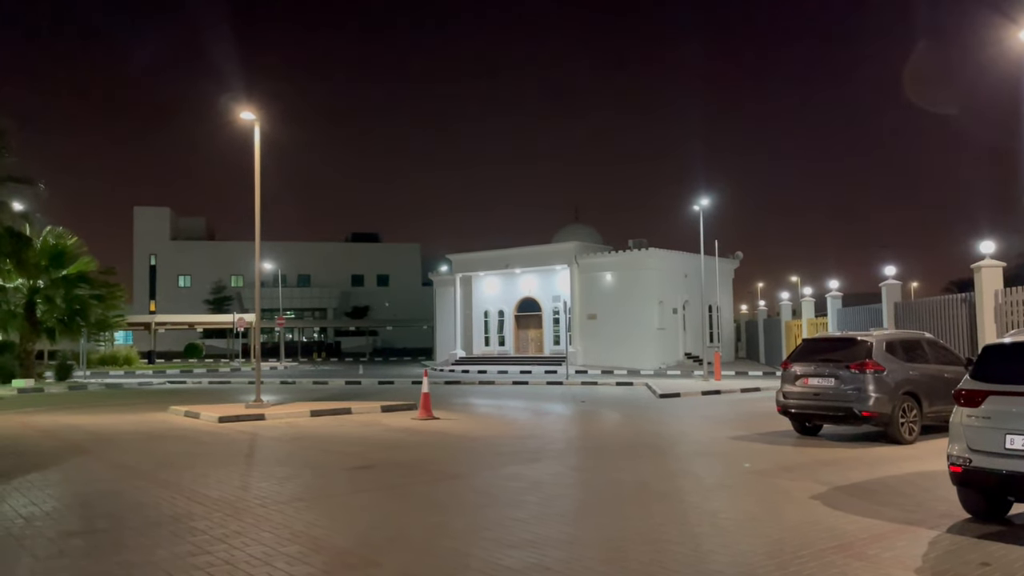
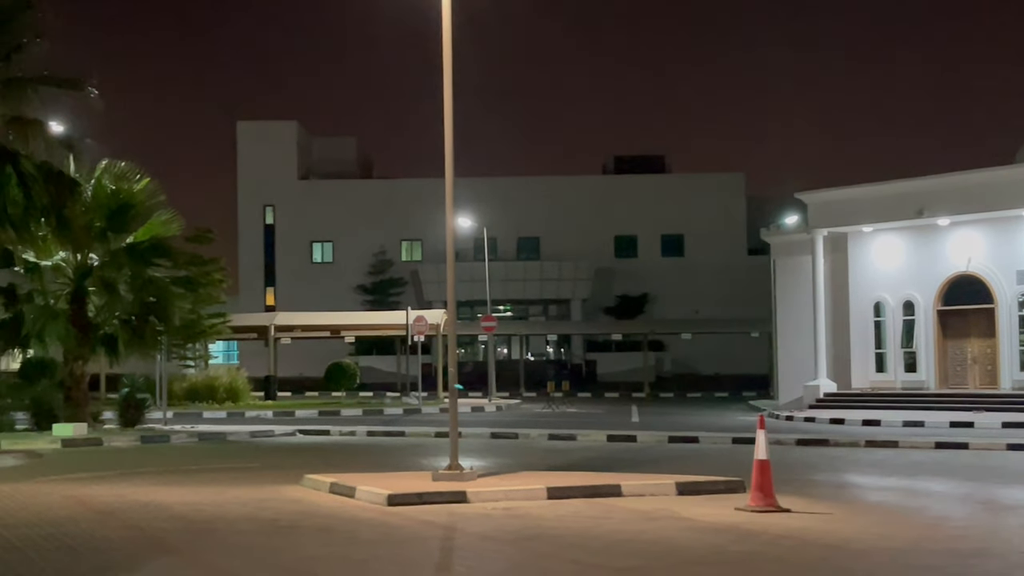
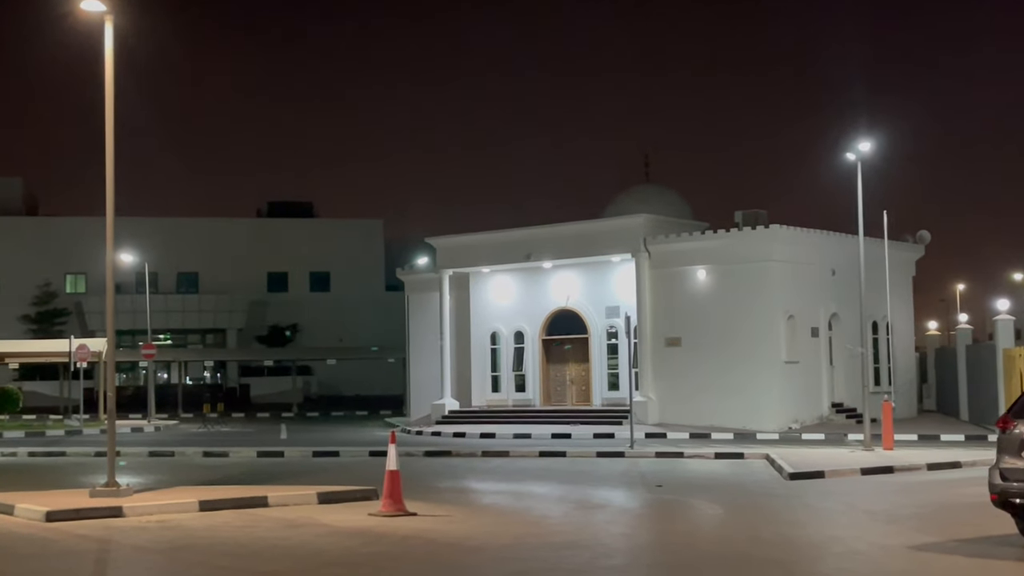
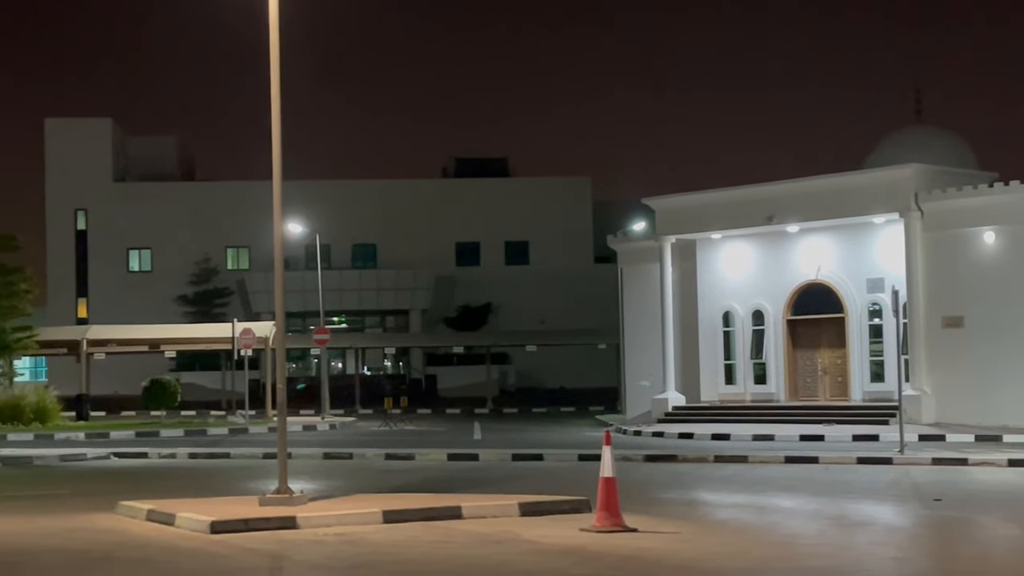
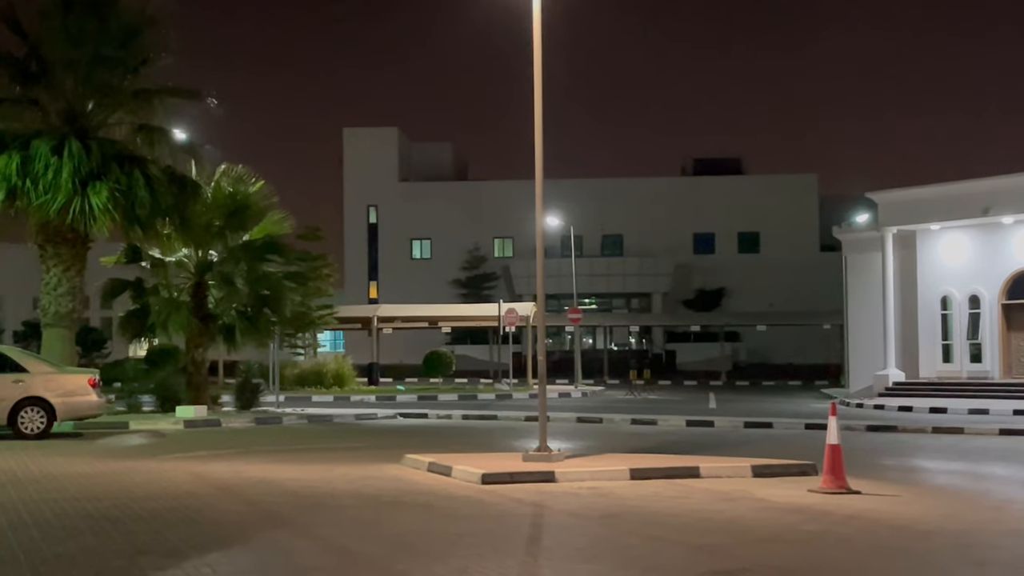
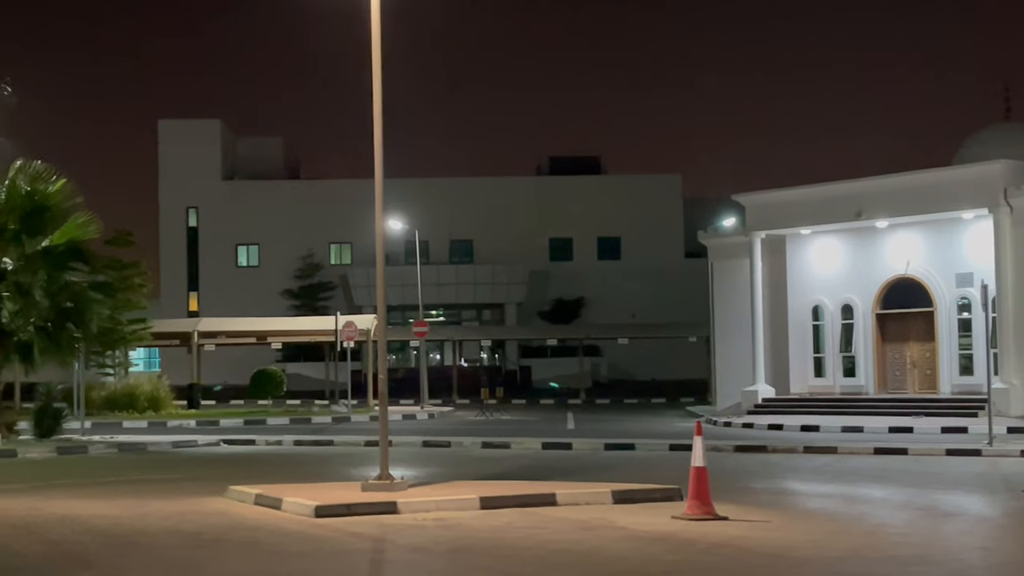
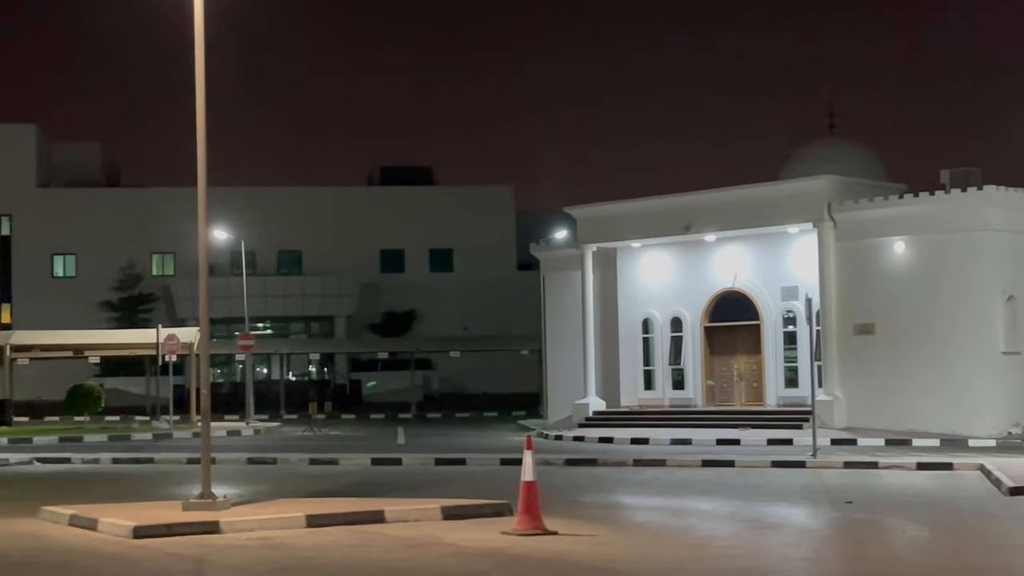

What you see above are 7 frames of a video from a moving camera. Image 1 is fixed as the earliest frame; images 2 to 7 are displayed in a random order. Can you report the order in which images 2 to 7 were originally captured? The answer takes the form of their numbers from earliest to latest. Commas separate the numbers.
3, 7, 4, 6, 2, 5
